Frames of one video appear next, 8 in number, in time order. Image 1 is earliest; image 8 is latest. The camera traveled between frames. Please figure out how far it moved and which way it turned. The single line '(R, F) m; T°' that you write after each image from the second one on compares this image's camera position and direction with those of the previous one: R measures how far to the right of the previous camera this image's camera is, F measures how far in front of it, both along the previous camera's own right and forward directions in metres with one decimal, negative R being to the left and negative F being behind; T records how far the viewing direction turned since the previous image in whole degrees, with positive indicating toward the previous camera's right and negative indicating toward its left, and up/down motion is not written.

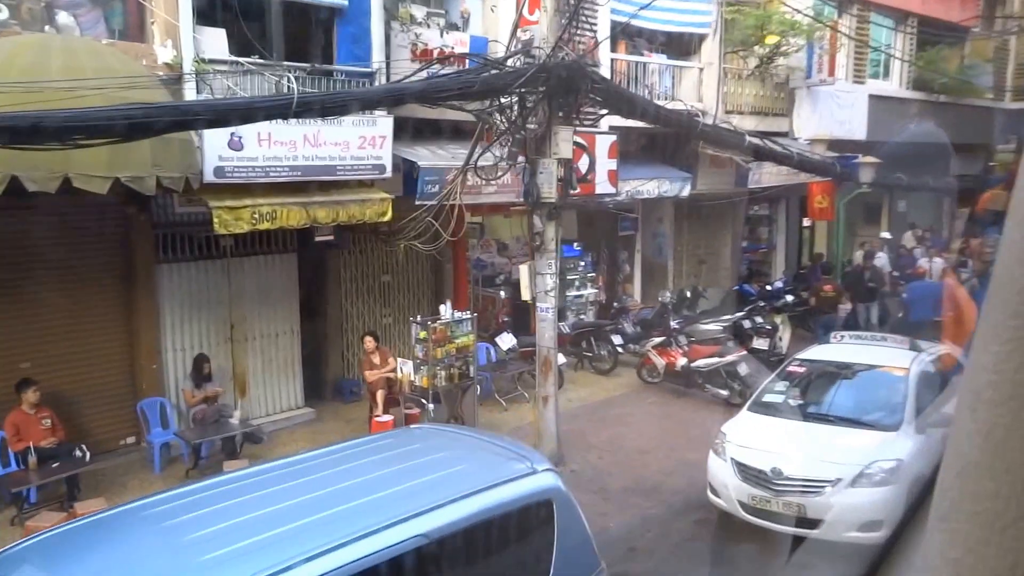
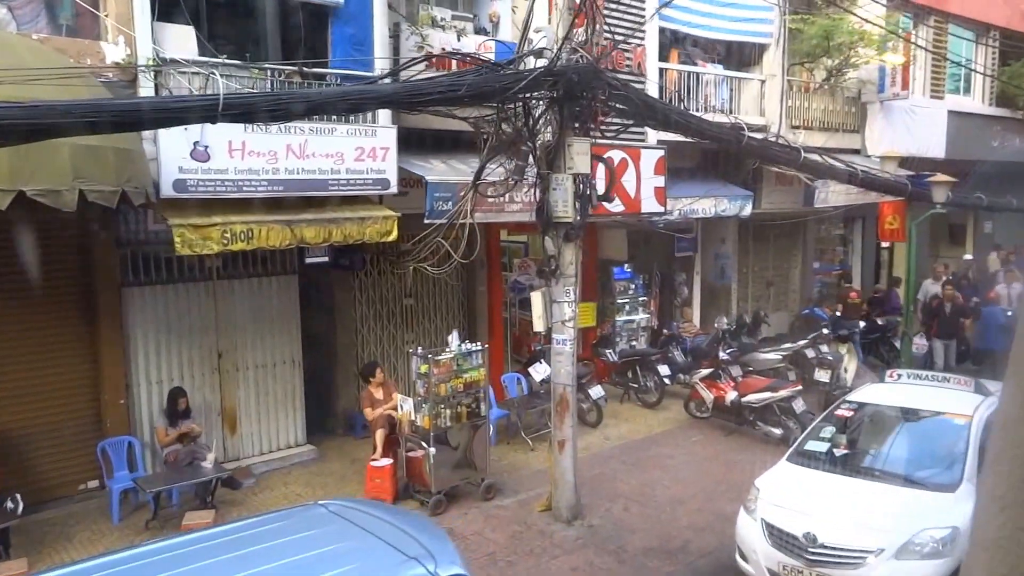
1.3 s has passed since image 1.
(+0.4, +0.9) m; -3°
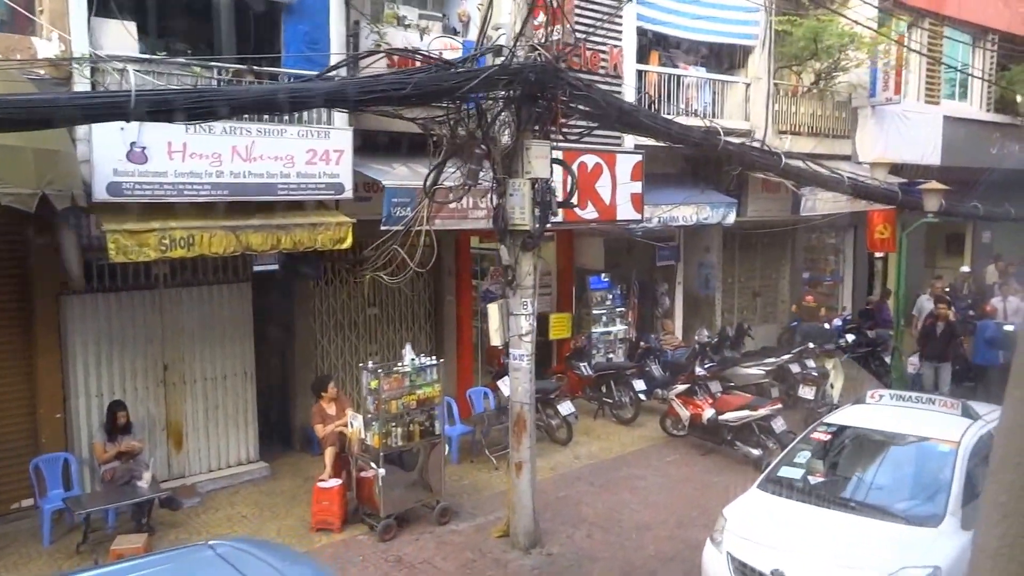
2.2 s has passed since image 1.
(+0.2, +0.4) m; 0°
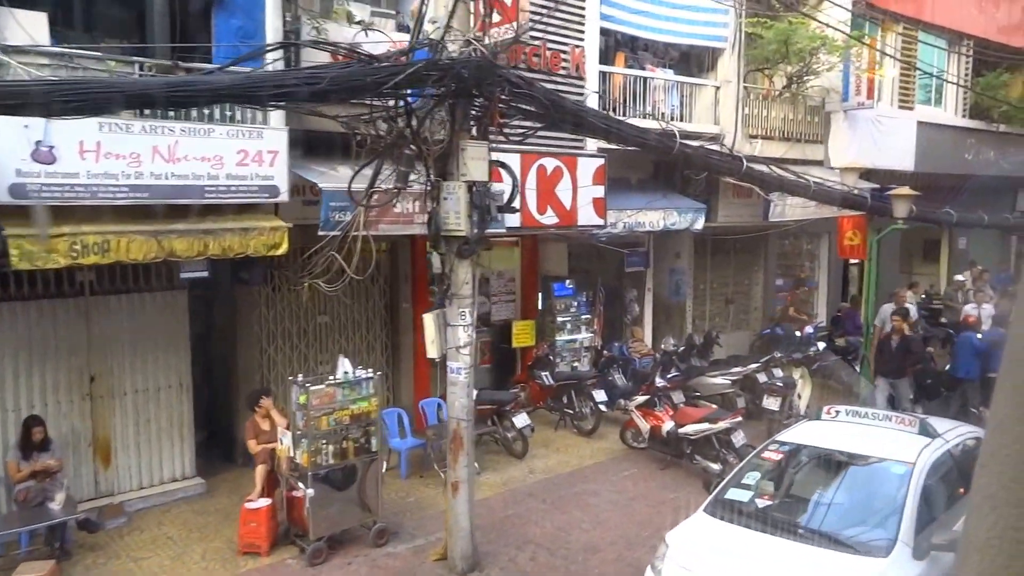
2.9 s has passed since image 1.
(+0.2, +0.3) m; +1°
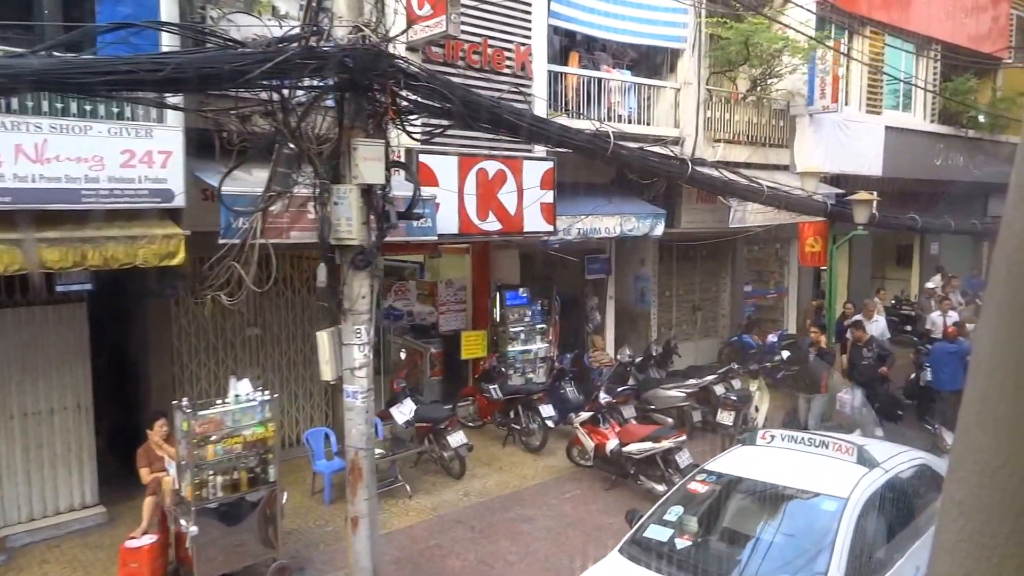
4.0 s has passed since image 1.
(+0.3, +0.5) m; +1°
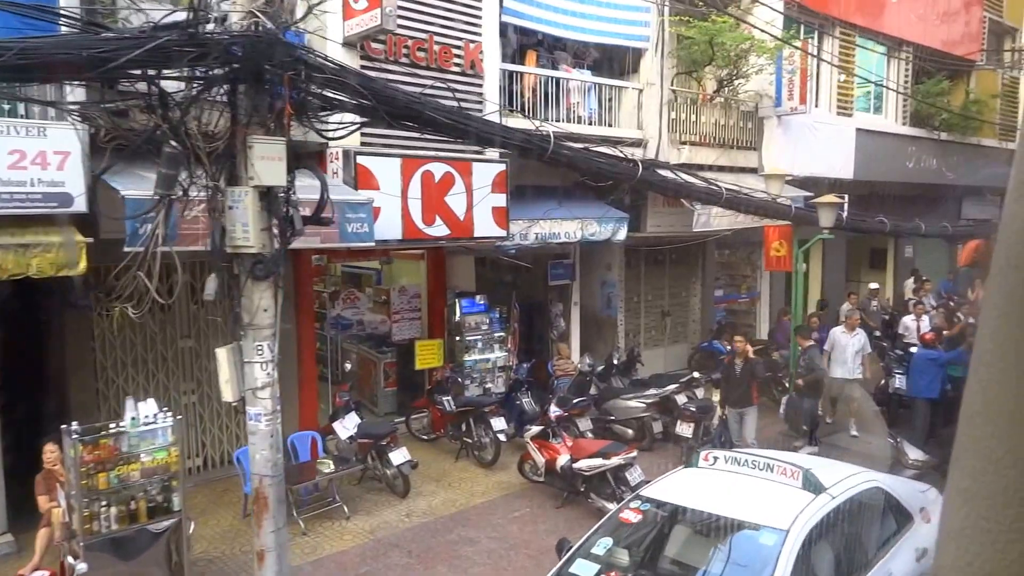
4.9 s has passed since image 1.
(+0.2, +0.4) m; +1°
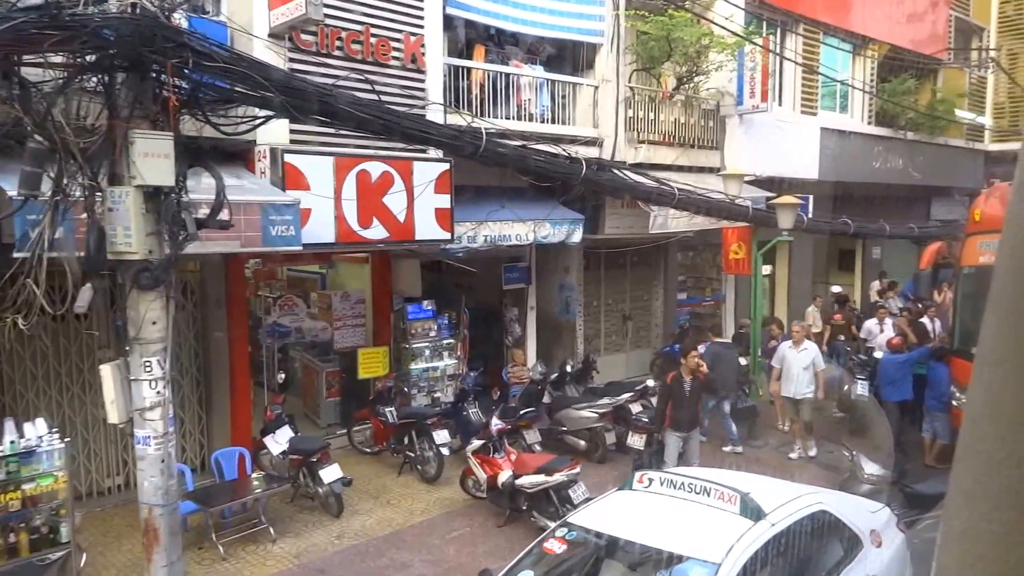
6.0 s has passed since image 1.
(+0.2, +0.5) m; +1°
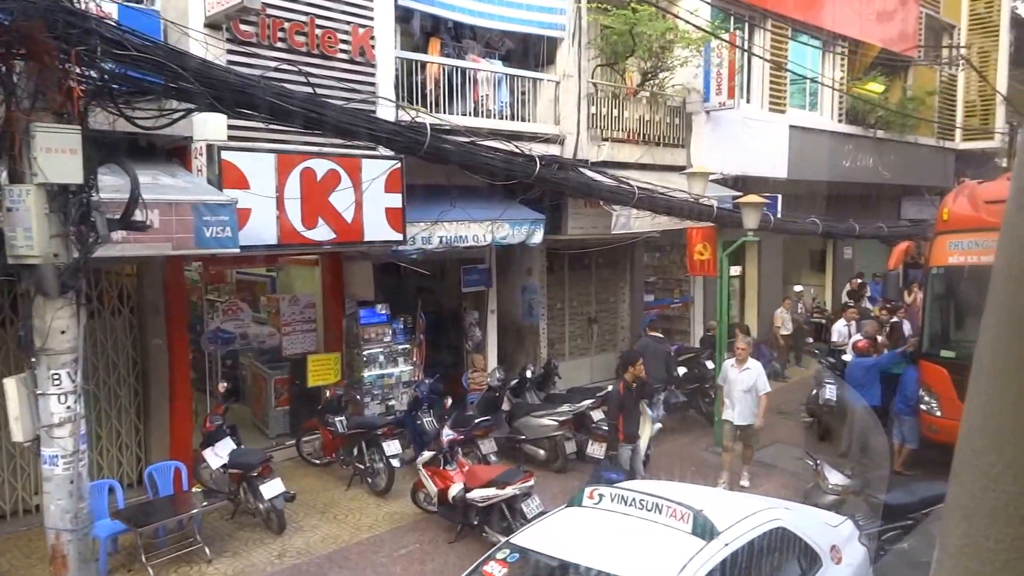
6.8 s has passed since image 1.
(+0.1, +0.4) m; +1°
